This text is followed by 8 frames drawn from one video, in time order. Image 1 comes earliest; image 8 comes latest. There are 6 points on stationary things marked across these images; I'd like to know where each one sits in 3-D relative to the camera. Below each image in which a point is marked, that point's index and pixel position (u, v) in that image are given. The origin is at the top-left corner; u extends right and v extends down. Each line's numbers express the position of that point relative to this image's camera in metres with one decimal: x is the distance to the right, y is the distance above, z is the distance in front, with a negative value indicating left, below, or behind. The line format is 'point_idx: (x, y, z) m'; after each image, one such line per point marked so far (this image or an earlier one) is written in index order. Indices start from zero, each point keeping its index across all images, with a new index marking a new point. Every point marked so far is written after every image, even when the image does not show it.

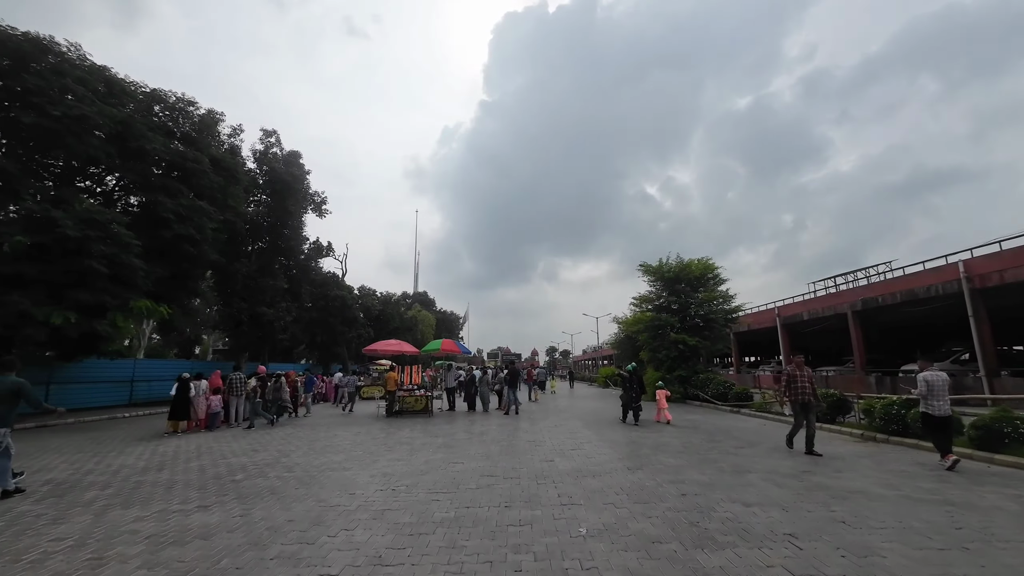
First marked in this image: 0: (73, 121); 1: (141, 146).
0: (-16.2, +6.3, +15.9) m
1: (-15.5, +6.1, +18.1) m
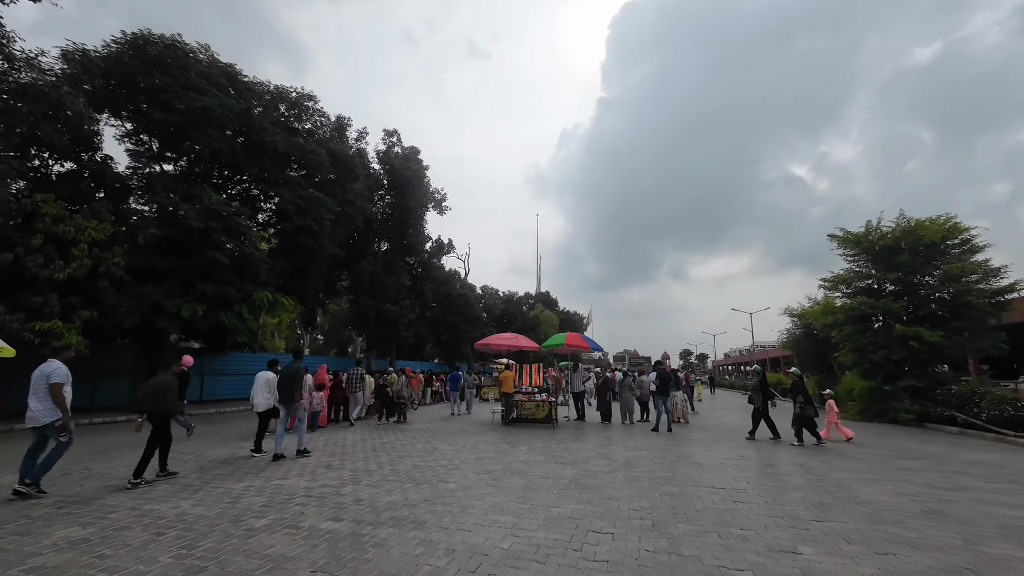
0: (-11.8, +6.6, +16.3) m
1: (-10.5, +6.4, +18.2) m
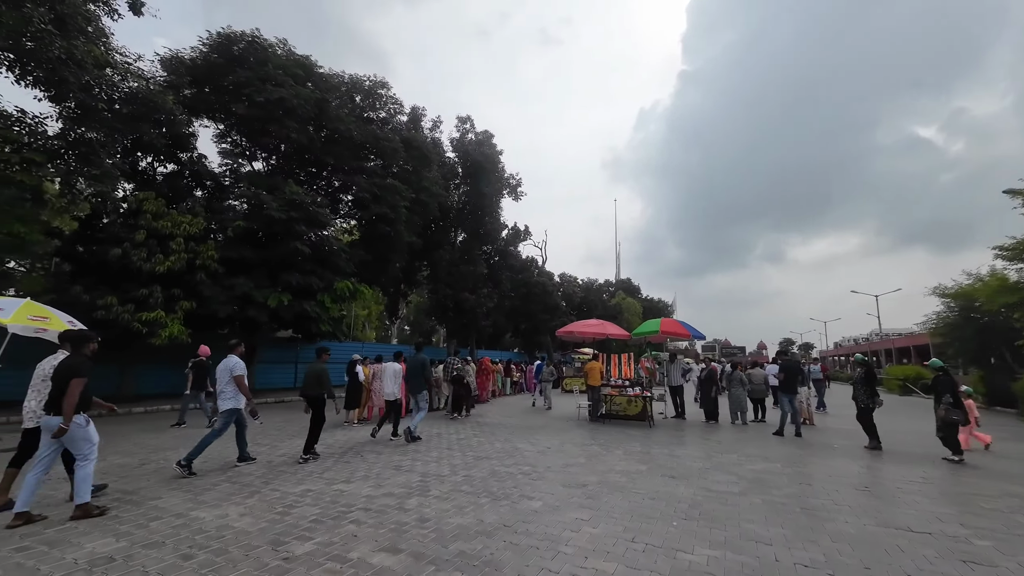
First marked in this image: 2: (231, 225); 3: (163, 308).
0: (-8.9, +6.9, +16.6) m
1: (-7.4, +6.8, +18.3) m
2: (-9.6, +2.2, +15.0) m
3: (-11.0, -0.6, +13.8) m
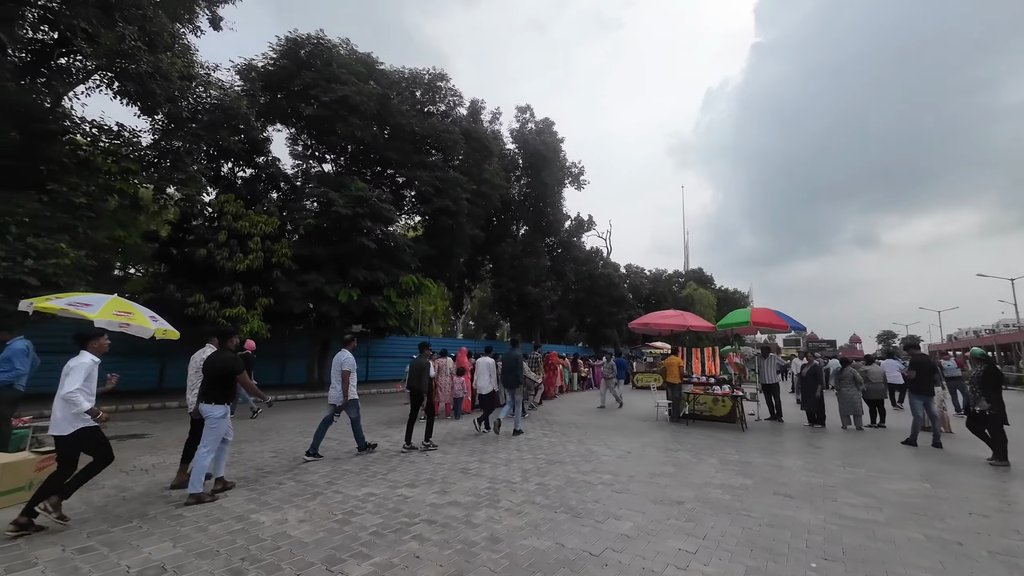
0: (-6.6, +7.1, +16.9) m
1: (-4.8, +7.0, +18.3) m
2: (-7.4, +2.3, +15.4) m
3: (-8.9, -0.5, +14.5) m
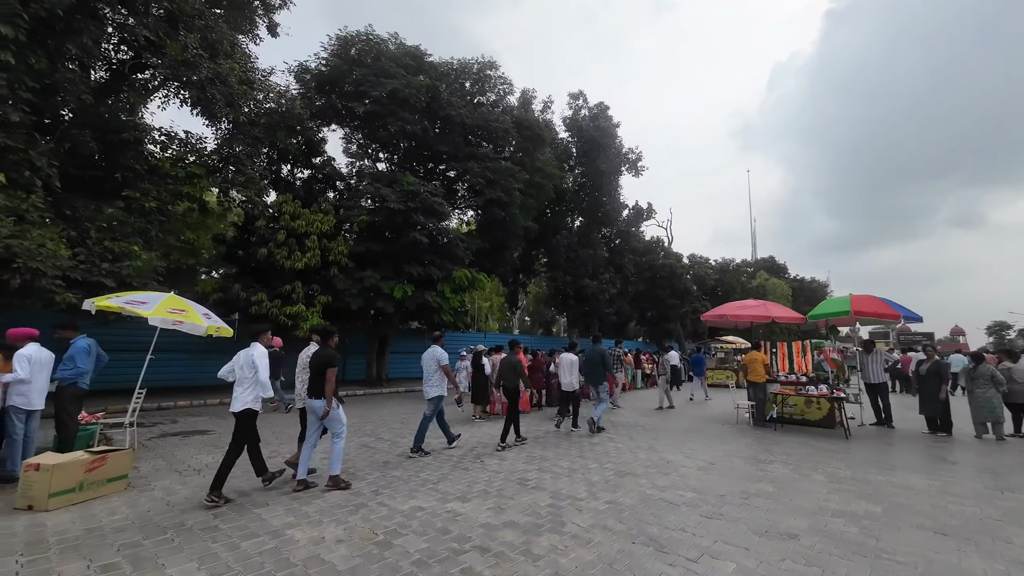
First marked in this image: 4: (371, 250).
0: (-4.6, +7.2, +16.7) m
1: (-2.7, +7.2, +17.9) m
2: (-5.5, +2.4, +15.5) m
3: (-7.0, -0.5, +14.7) m
4: (-5.2, +1.4, +16.1) m
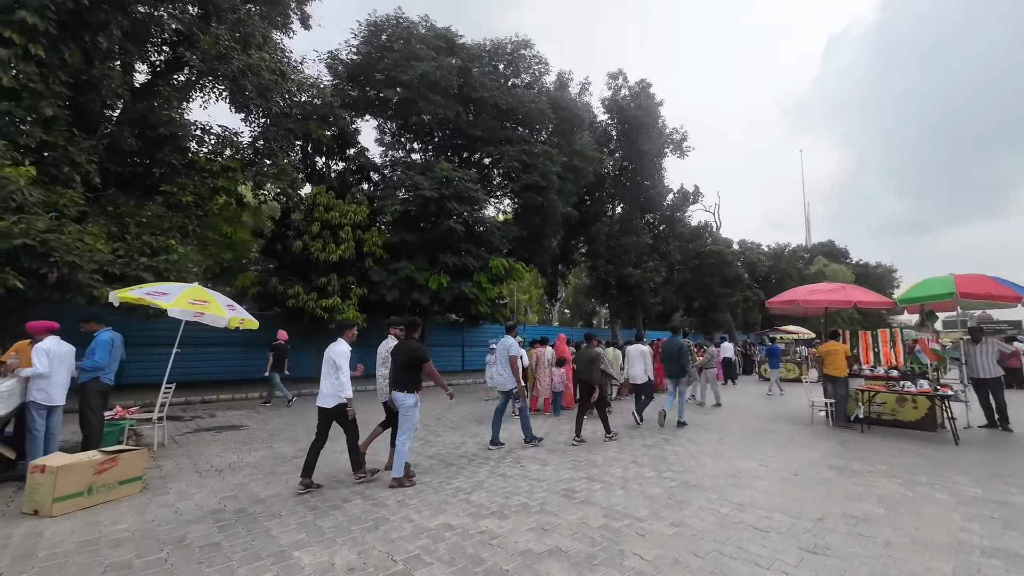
0: (-3.3, +7.6, +16.2) m
1: (-1.2, +7.6, +17.2) m
2: (-4.2, +2.7, +15.1) m
3: (-5.7, -0.2, +14.5) m
4: (-3.8, +1.7, +15.7) m
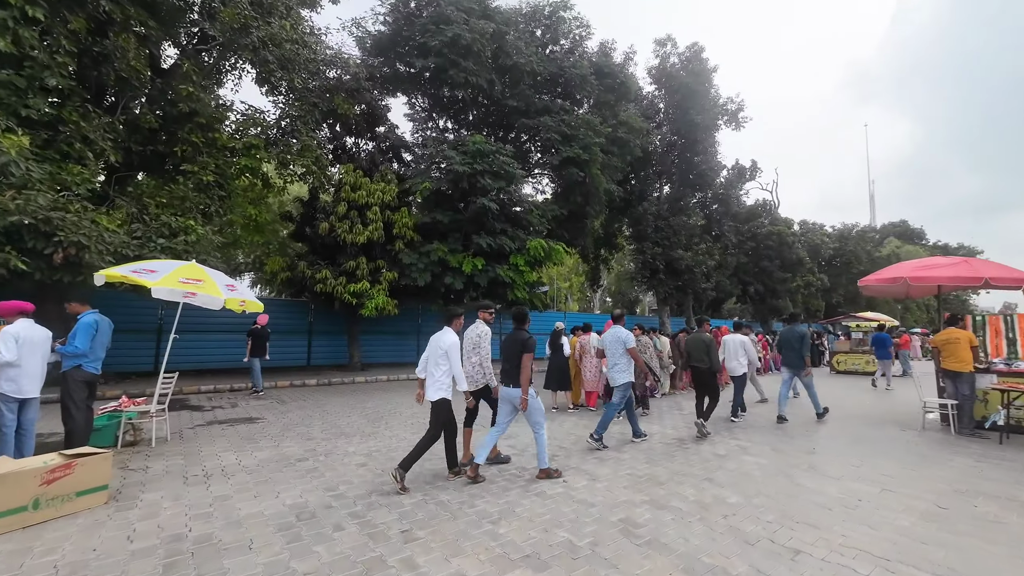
0: (-2.0, +8.1, +15.0) m
1: (+0.1, +8.2, +15.8) m
2: (-3.0, +3.3, +14.1) m
3: (-4.5, +0.3, +13.7) m
4: (-2.5, +2.3, +14.7) m
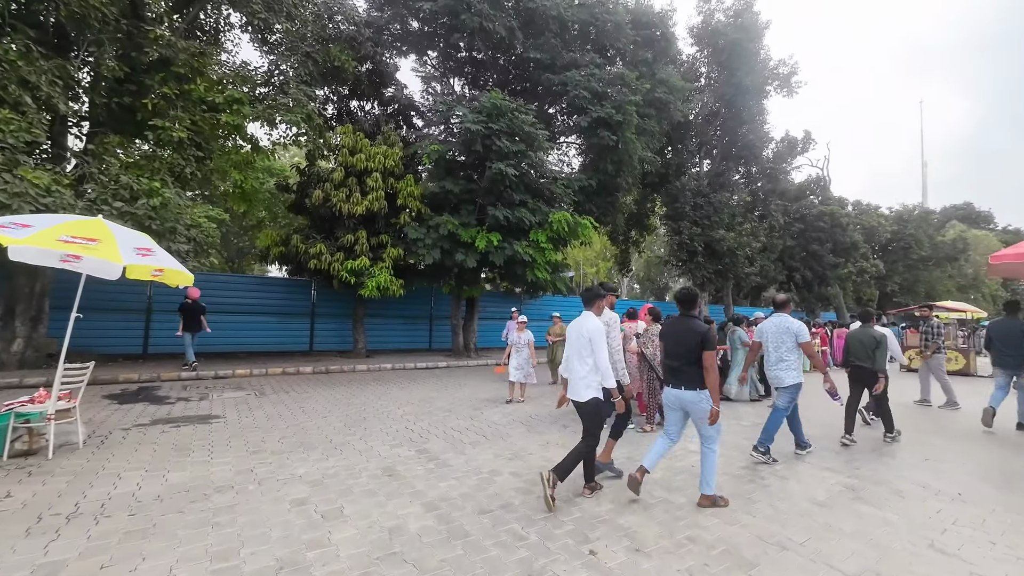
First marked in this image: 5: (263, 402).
0: (-1.3, +8.7, +13.1) m
1: (+0.9, +8.8, +13.8) m
2: (-2.4, +3.9, +12.4) m
3: (-3.9, +0.9, +12.2) m
4: (-1.9, +2.9, +13.0) m
5: (-4.5, -2.0, +7.8) m
